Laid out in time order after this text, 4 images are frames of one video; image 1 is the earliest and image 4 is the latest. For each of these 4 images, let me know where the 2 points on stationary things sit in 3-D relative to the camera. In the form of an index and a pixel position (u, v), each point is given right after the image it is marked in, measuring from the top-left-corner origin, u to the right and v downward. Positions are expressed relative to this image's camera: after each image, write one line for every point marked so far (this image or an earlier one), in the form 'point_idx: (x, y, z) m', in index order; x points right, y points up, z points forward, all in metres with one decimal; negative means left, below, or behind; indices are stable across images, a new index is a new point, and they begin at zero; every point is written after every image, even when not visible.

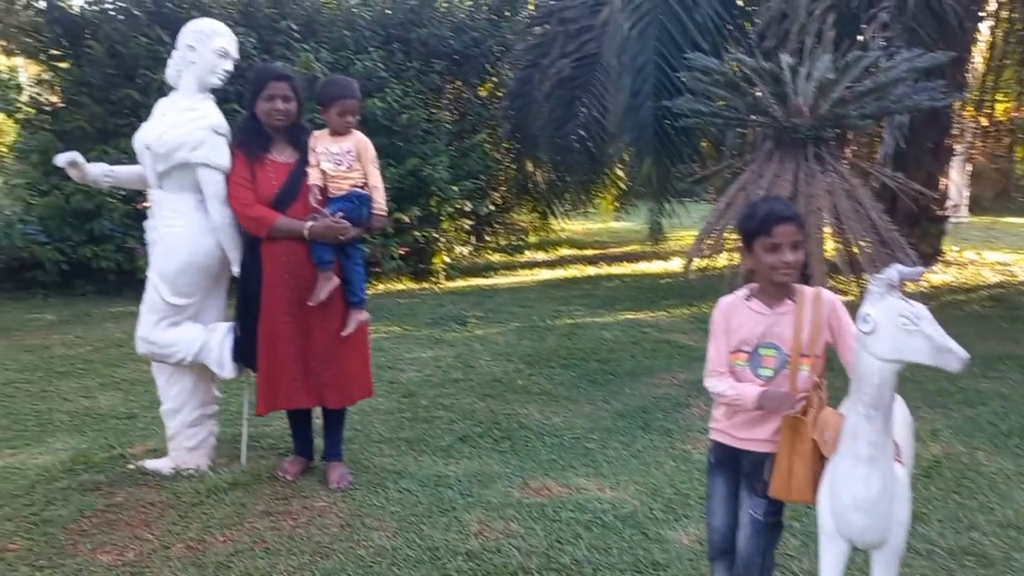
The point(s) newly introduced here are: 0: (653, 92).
0: (+0.9, +1.3, +5.6) m
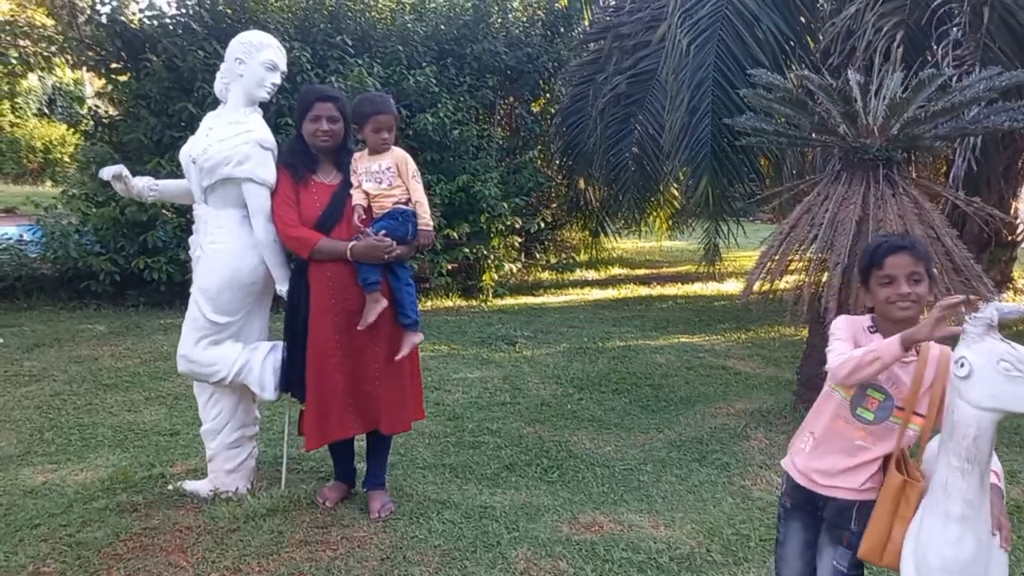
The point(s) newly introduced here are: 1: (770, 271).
0: (+1.2, +1.1, +5.5) m
1: (+1.2, +0.1, +4.2) m
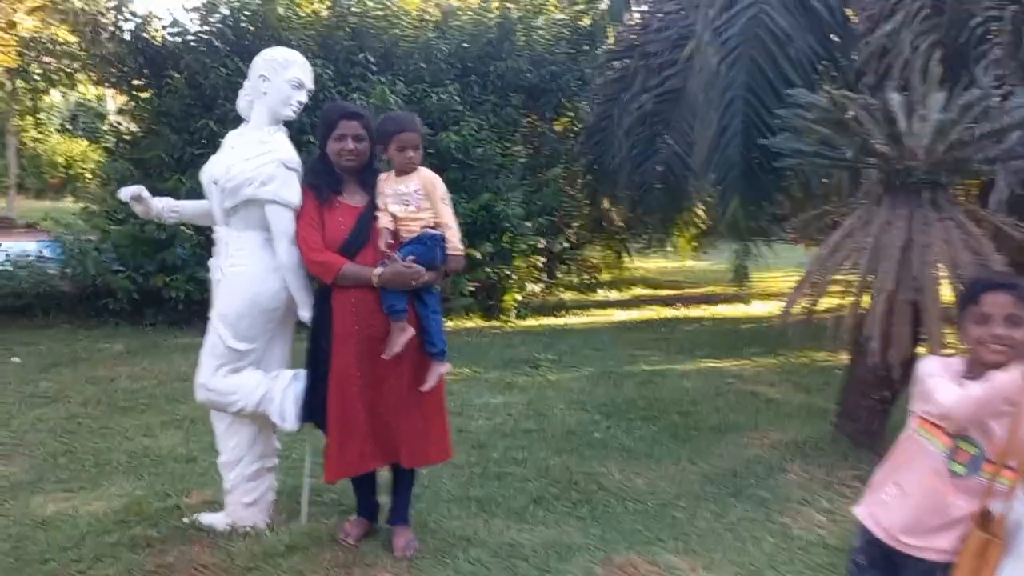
0: (+1.4, +1.0, +5.3) m
1: (+1.4, 0.0, +4.1) m
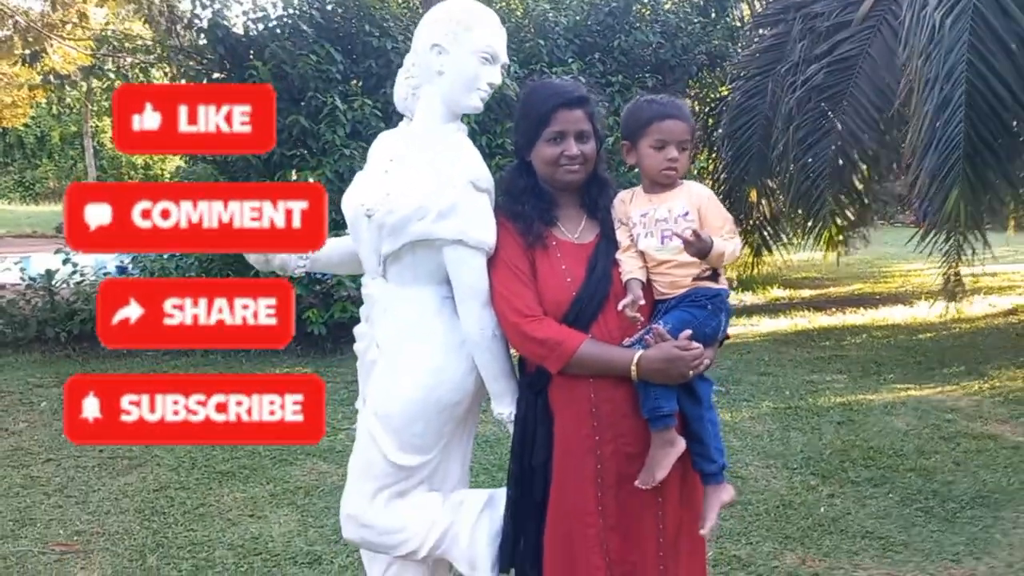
0: (+2.3, +0.9, +4.1) m
1: (+2.1, -0.2, +2.9) m
